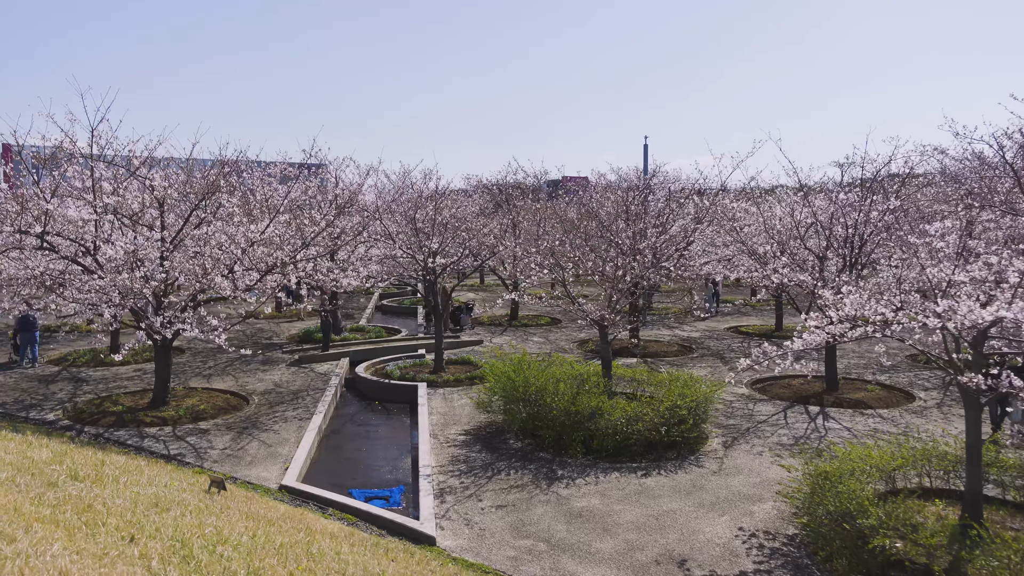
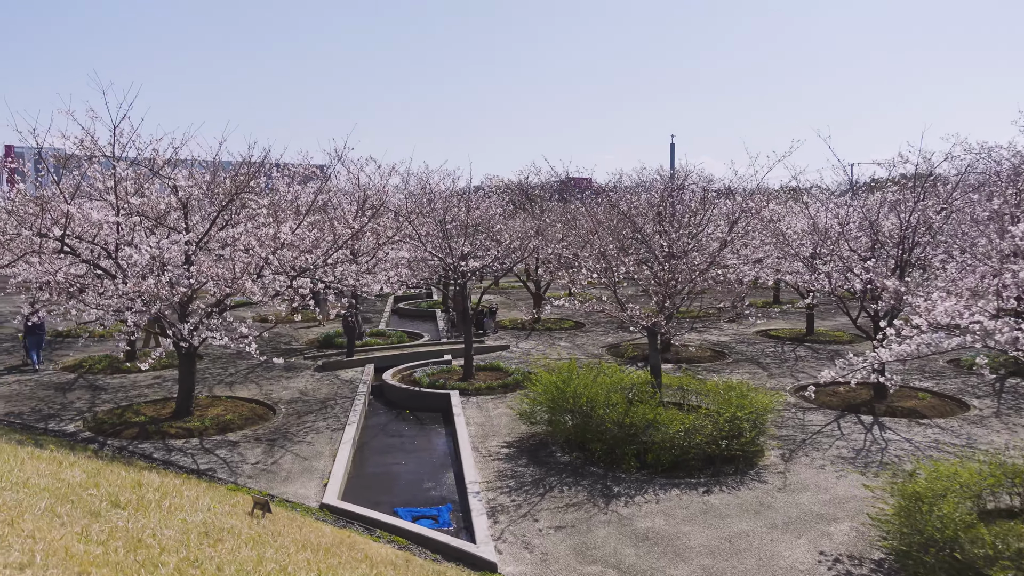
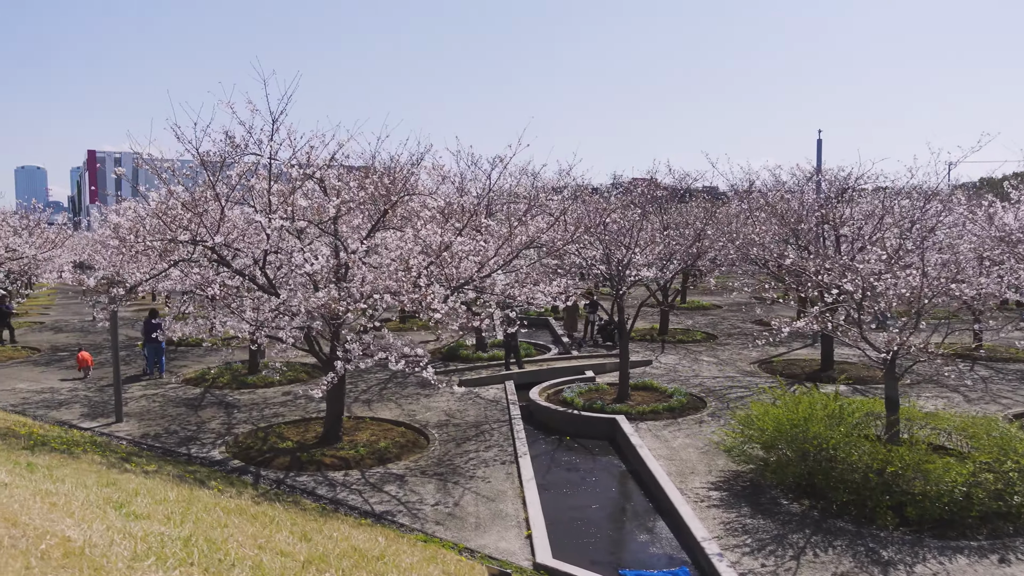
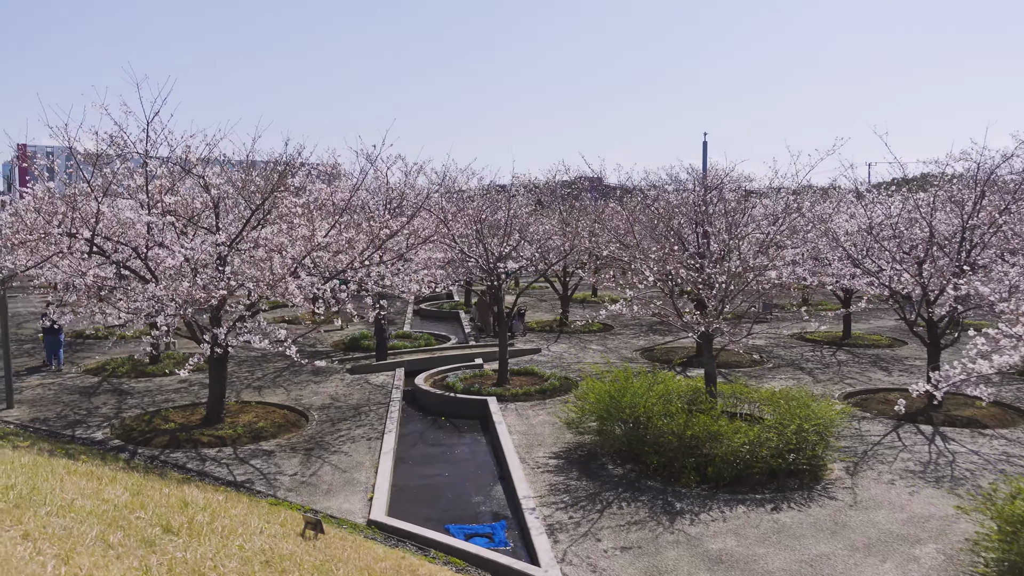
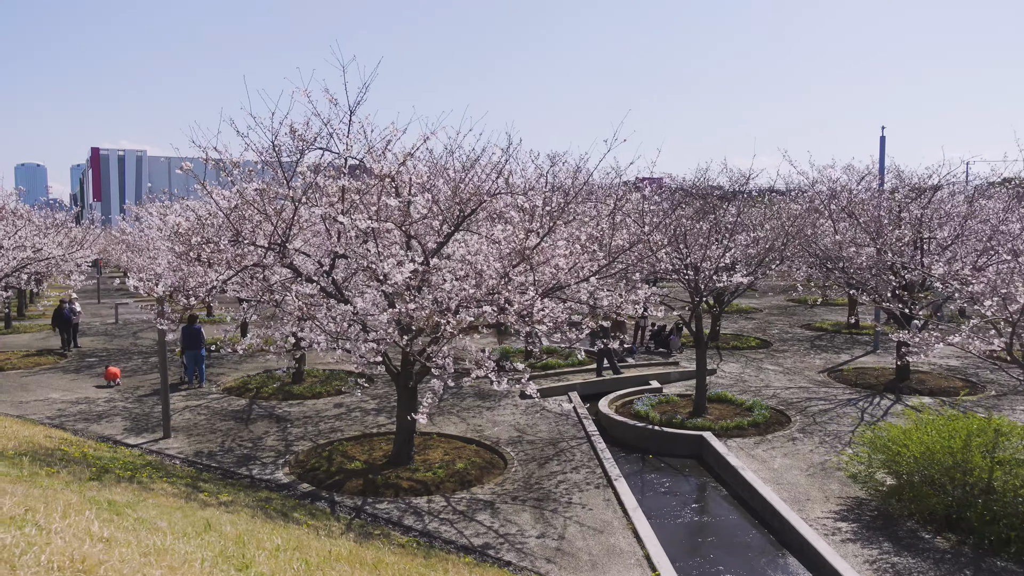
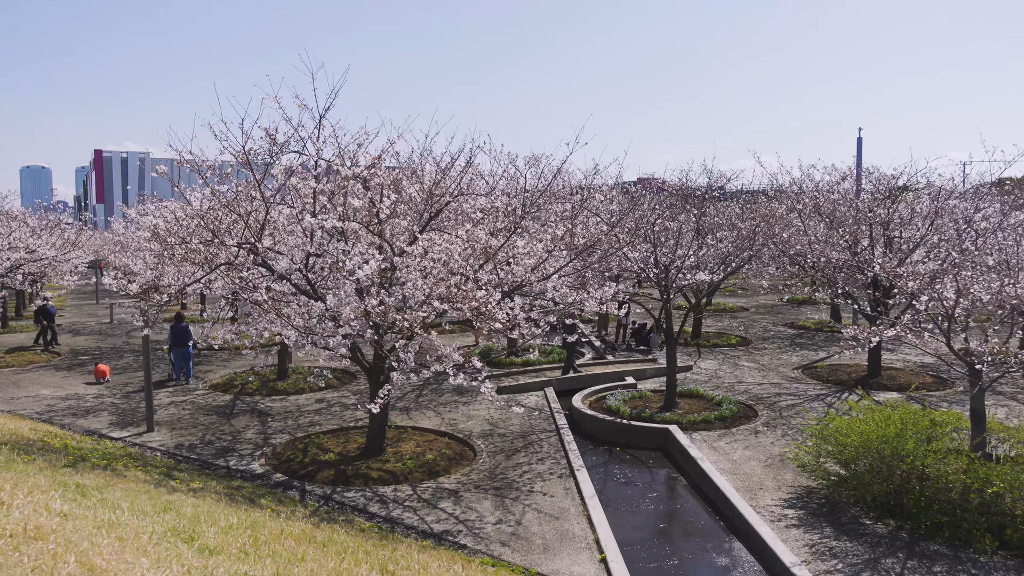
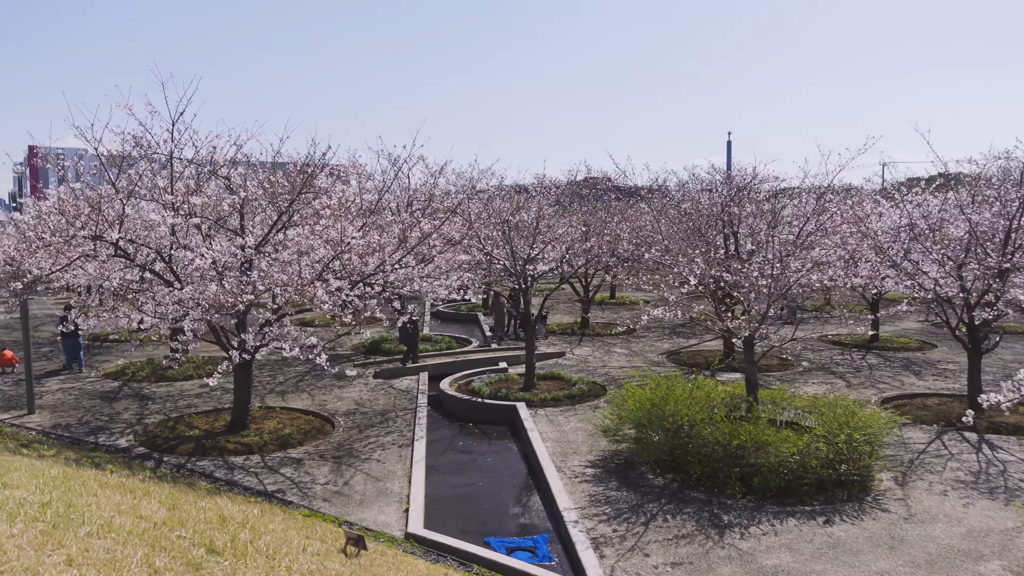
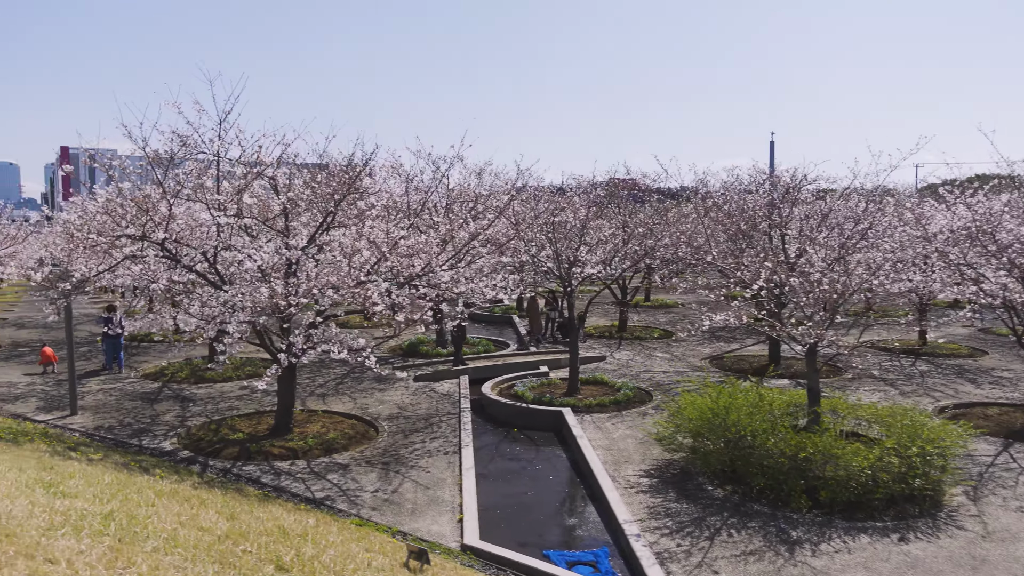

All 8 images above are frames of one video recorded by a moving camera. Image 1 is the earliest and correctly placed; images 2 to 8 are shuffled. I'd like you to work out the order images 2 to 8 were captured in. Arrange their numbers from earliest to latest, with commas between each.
2, 4, 7, 8, 3, 6, 5
